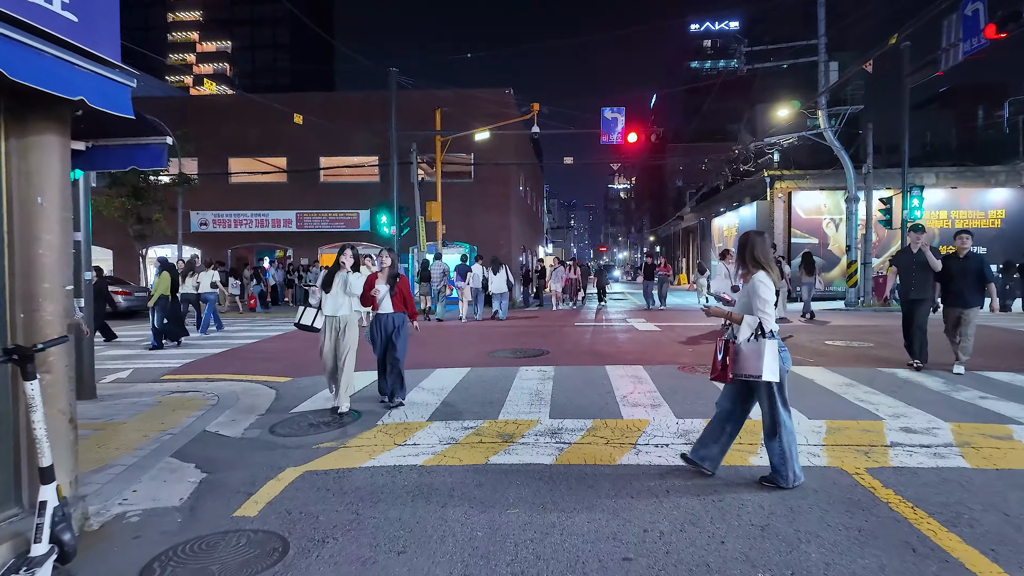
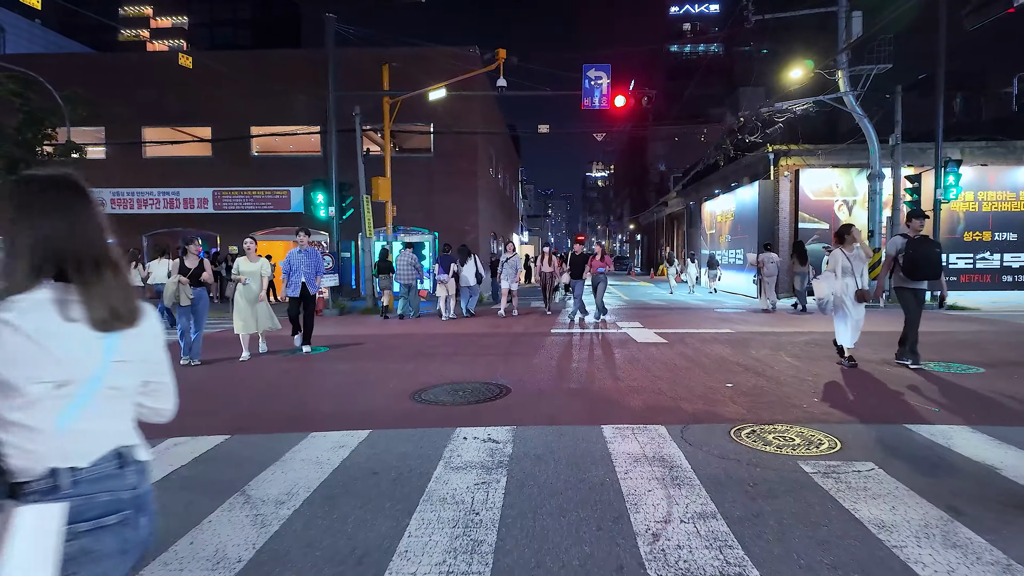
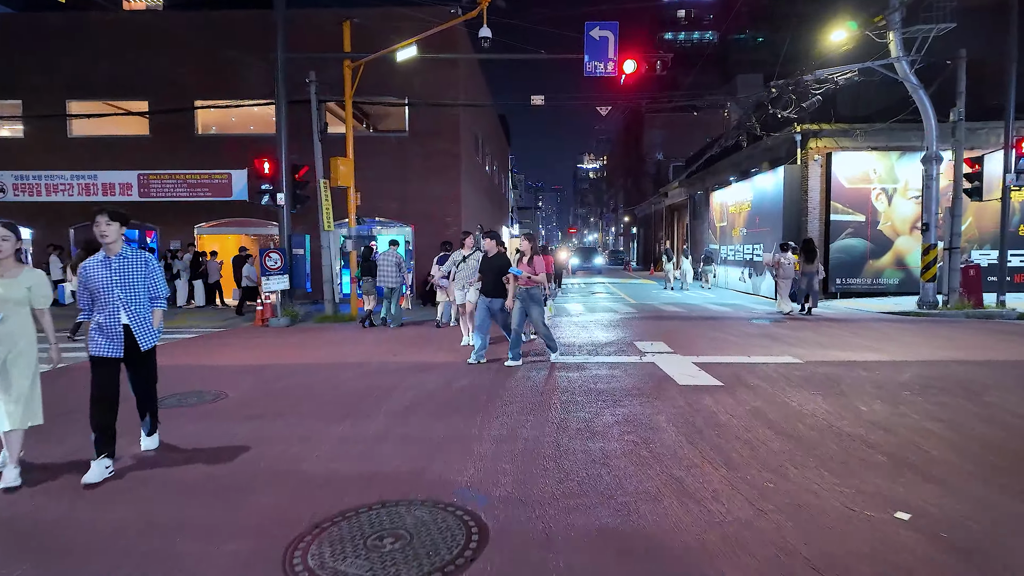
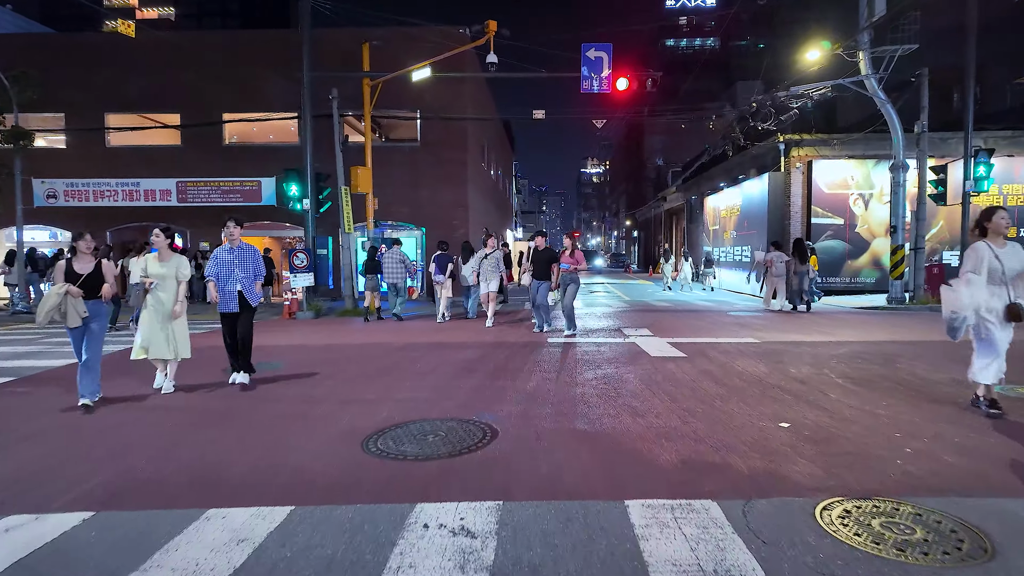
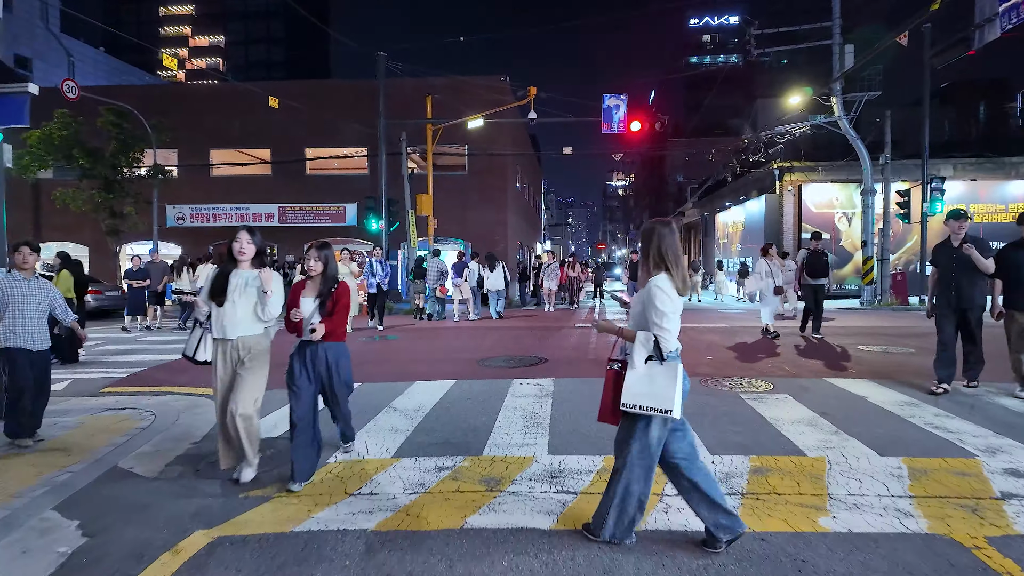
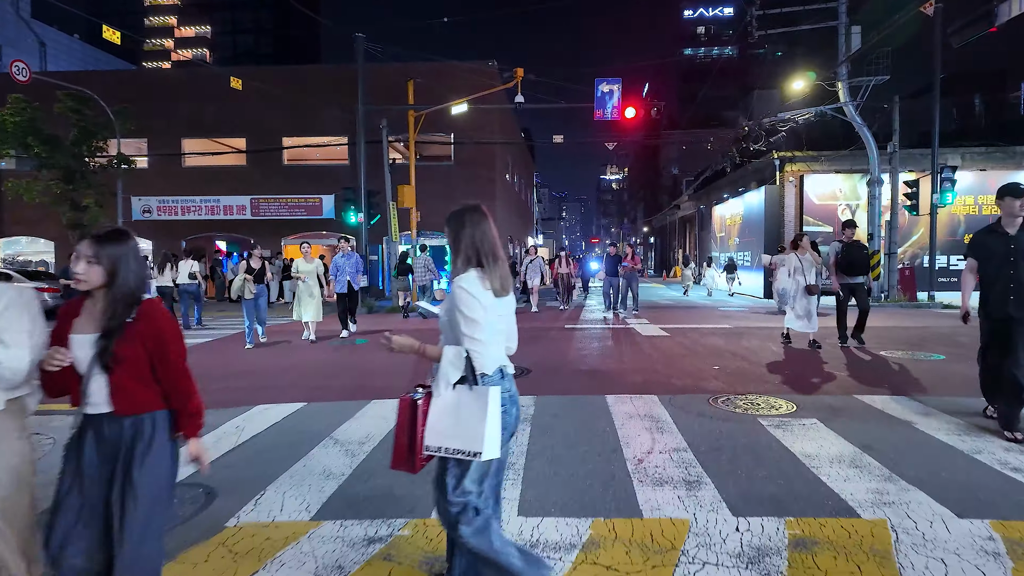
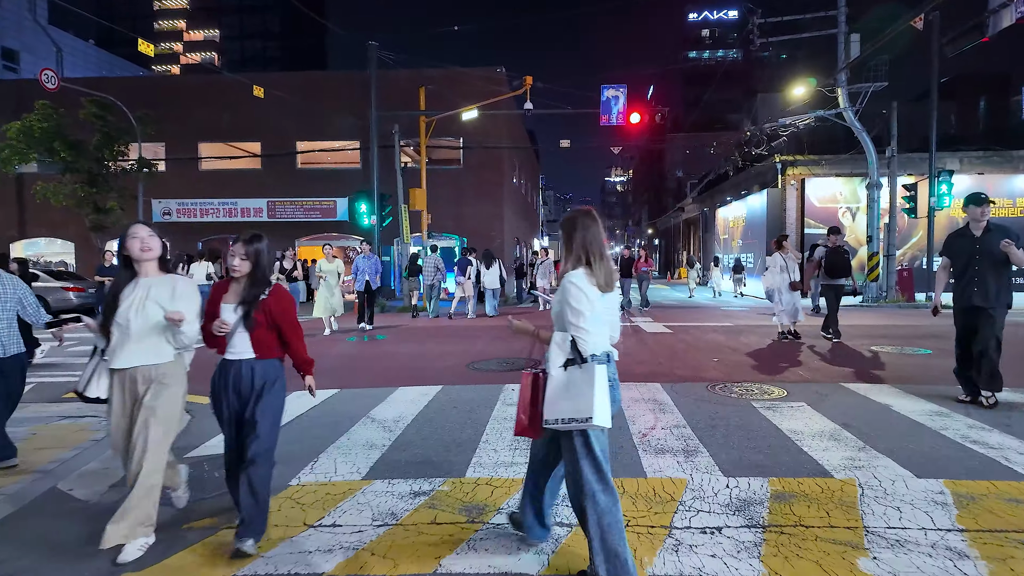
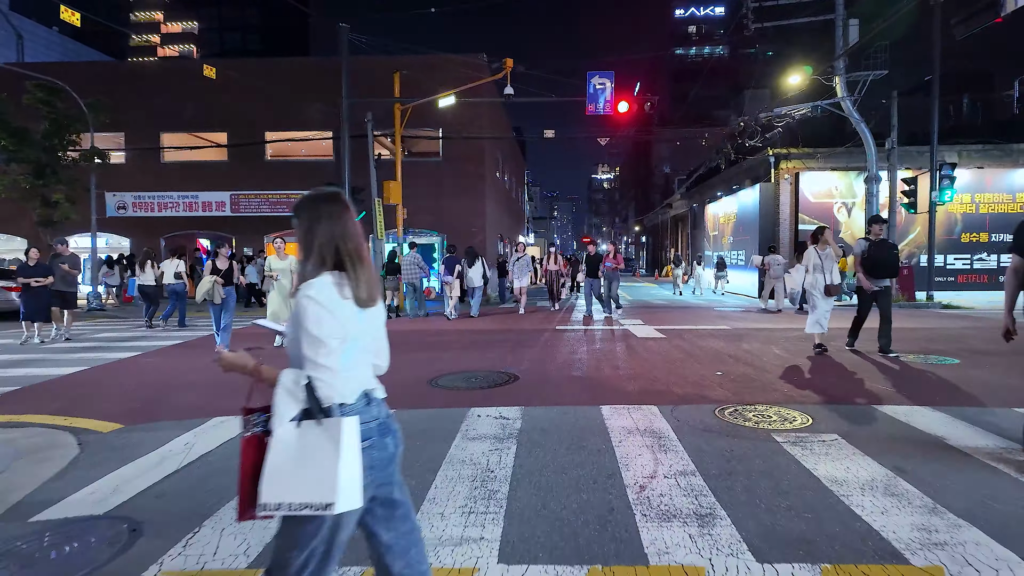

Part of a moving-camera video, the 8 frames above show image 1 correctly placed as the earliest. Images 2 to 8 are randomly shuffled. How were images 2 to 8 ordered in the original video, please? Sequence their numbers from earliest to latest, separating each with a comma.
5, 7, 6, 8, 2, 4, 3
